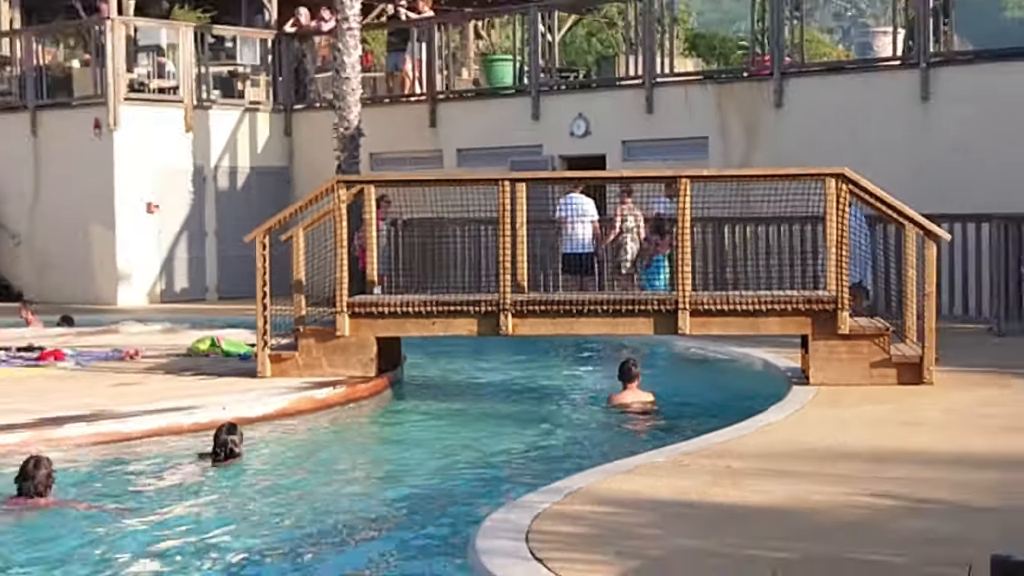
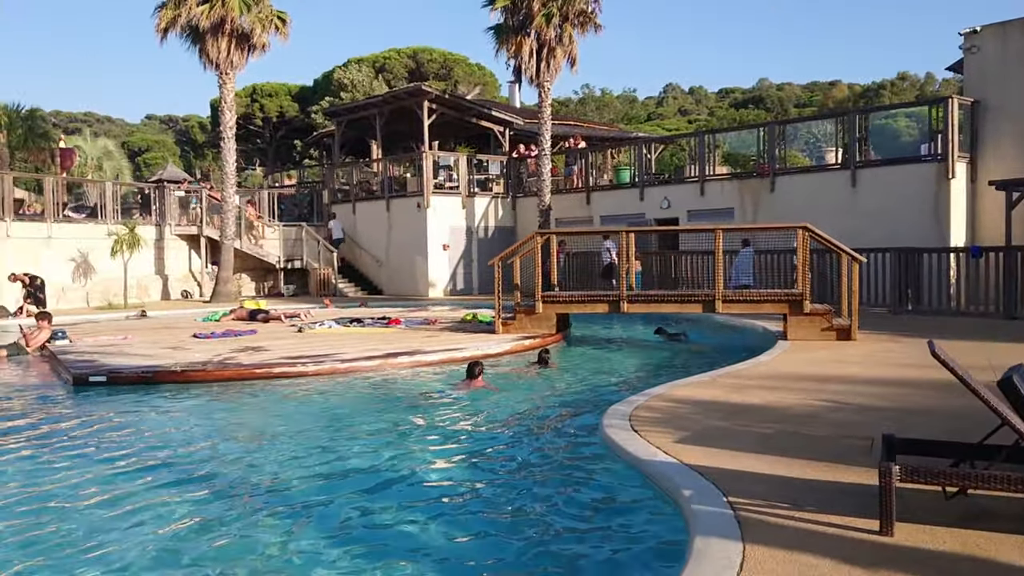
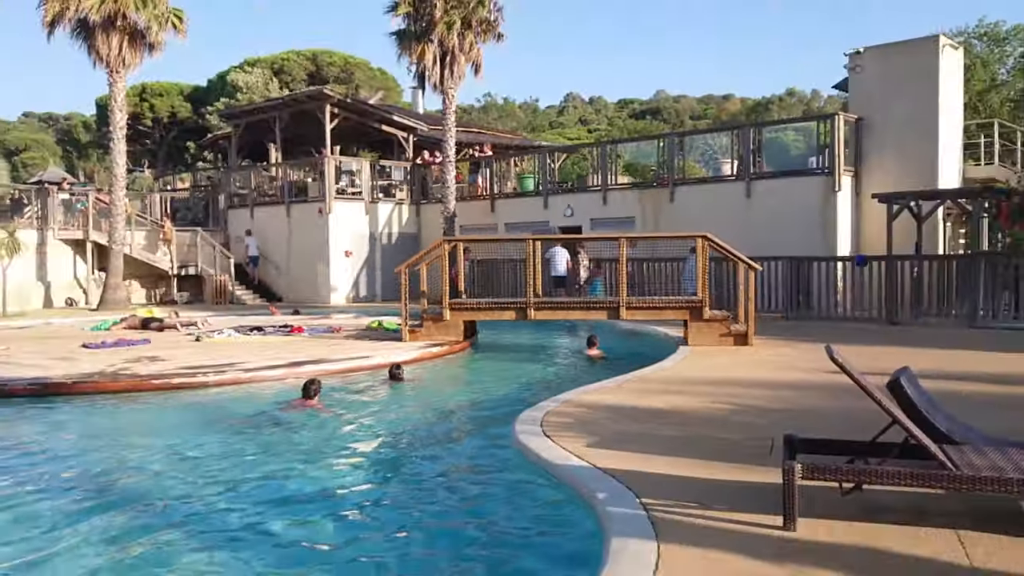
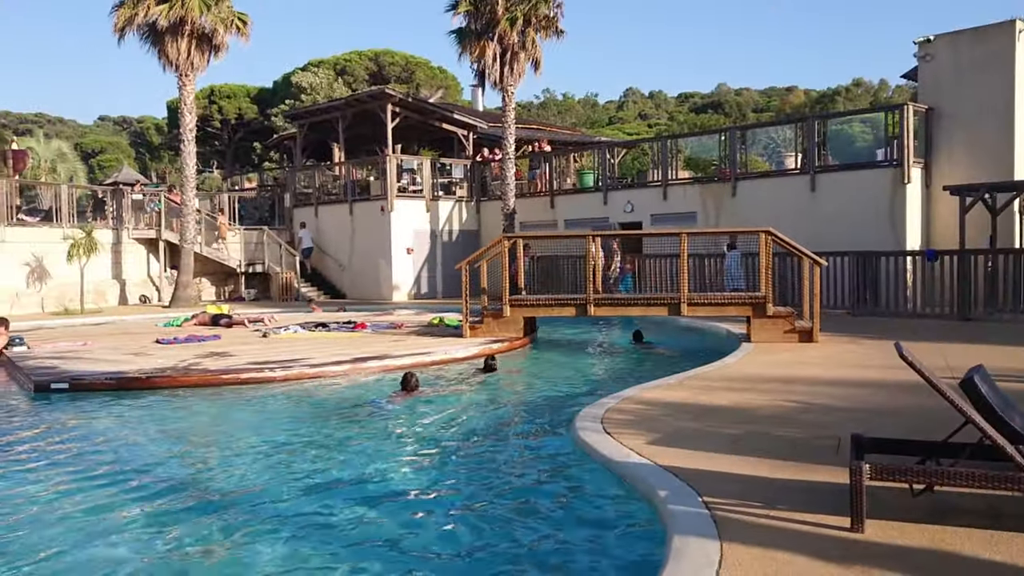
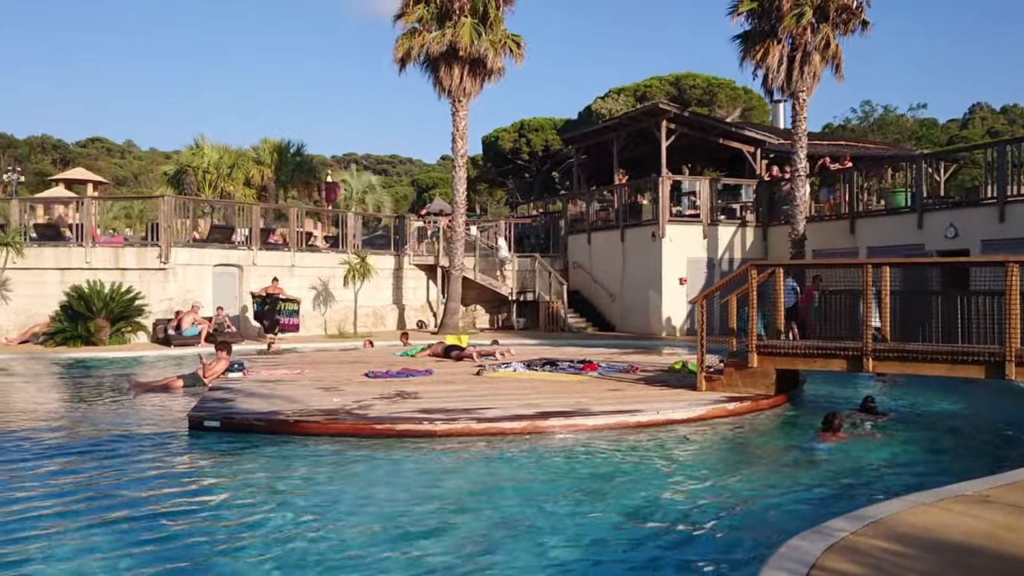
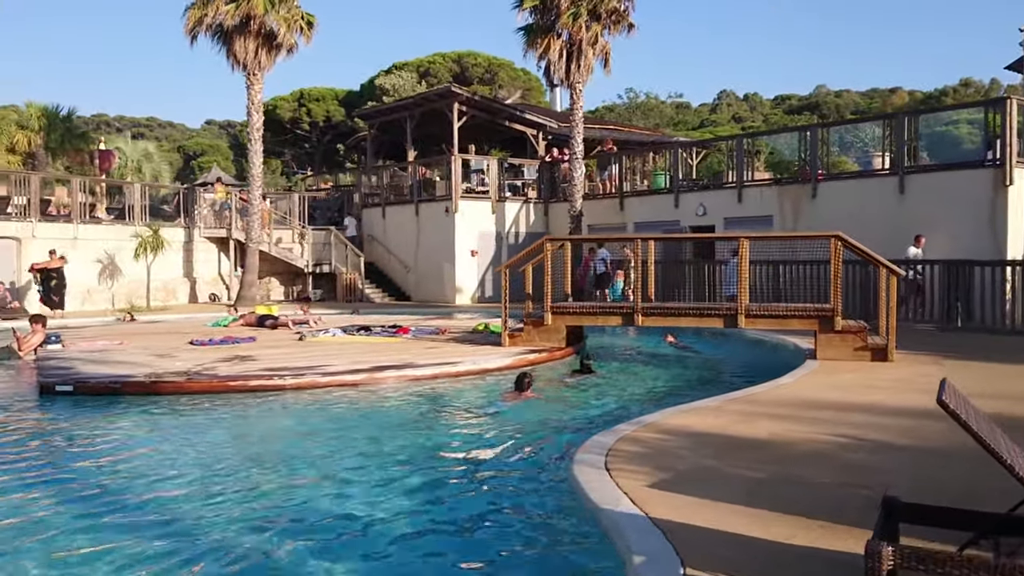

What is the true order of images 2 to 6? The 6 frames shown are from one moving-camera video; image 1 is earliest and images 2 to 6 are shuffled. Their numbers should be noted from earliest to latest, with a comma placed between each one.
3, 4, 2, 6, 5
